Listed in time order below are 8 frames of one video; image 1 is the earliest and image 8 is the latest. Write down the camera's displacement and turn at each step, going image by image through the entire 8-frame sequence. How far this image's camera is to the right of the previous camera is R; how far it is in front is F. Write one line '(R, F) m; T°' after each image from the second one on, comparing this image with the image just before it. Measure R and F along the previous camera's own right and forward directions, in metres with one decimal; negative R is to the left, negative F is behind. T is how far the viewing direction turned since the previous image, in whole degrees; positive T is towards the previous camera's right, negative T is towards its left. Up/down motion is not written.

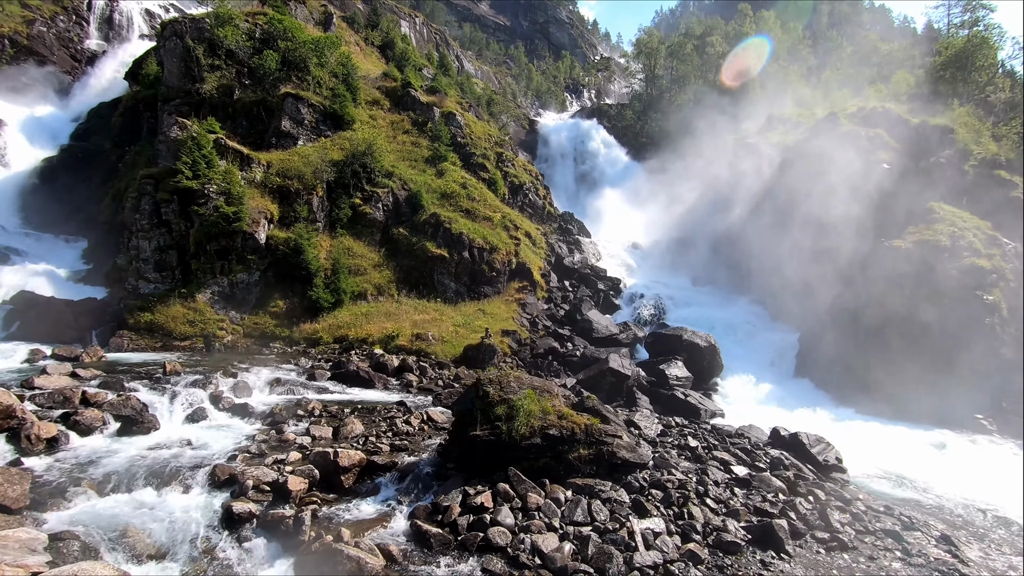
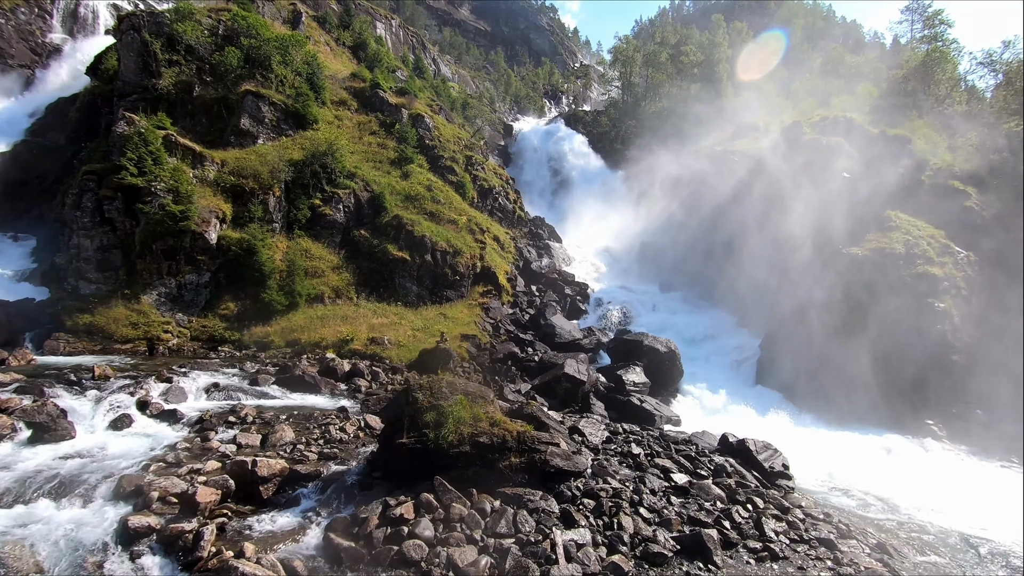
(+1.3, +0.3) m; +2°
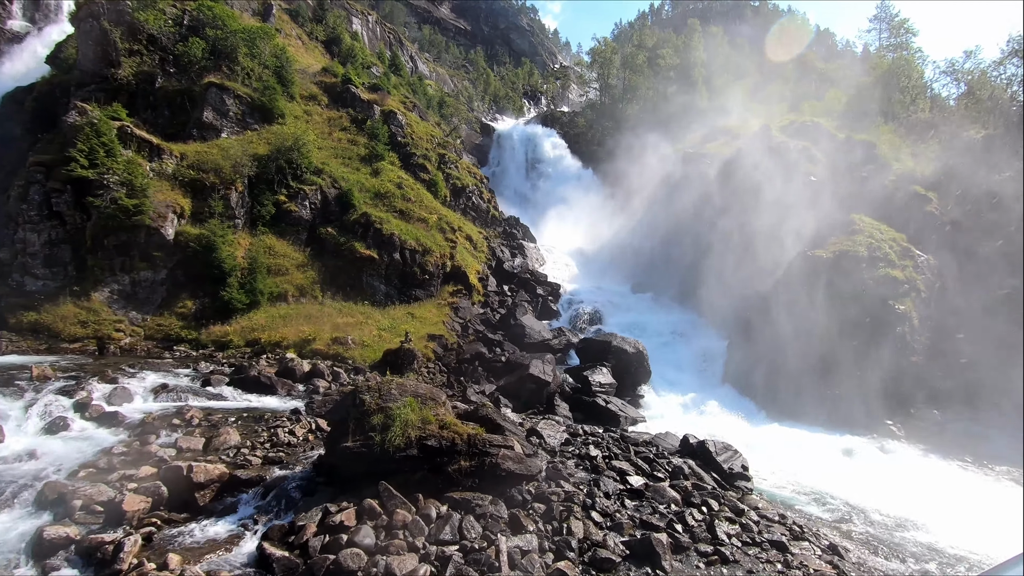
(+0.7, +0.2) m; +2°
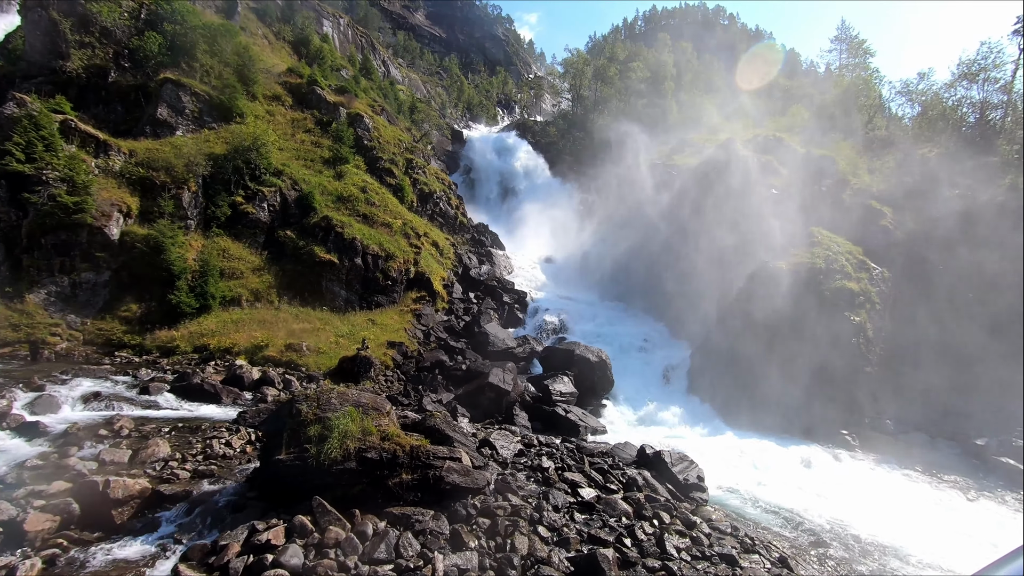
(+0.7, +0.2) m; +3°
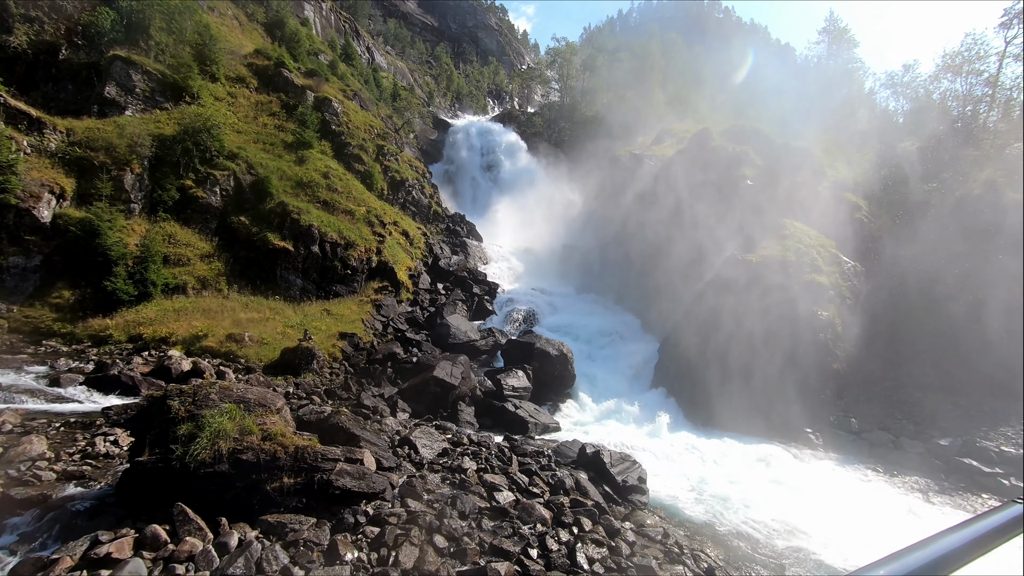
(+2.0, +1.1) m; 0°
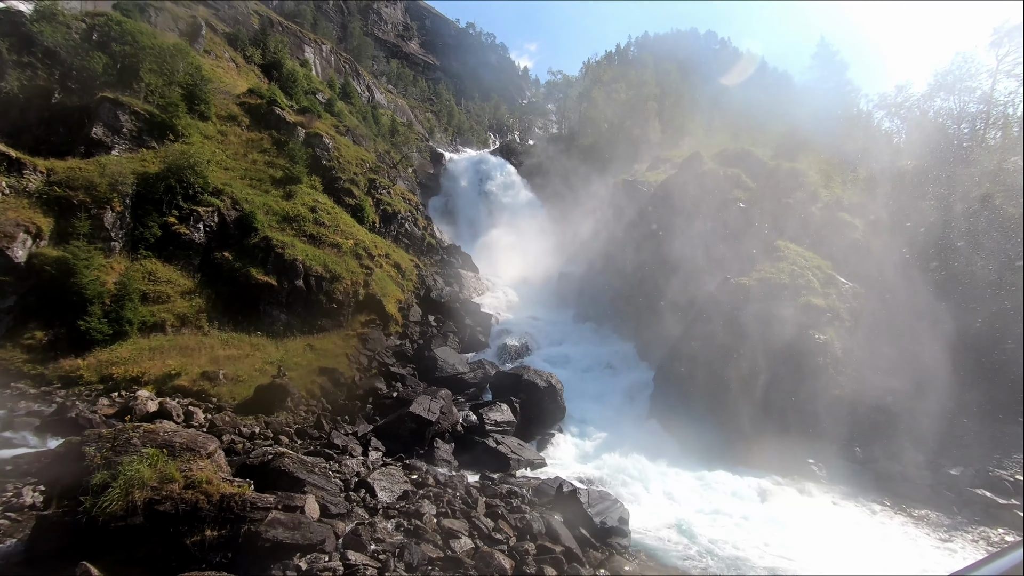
(+1.2, +0.8) m; -1°
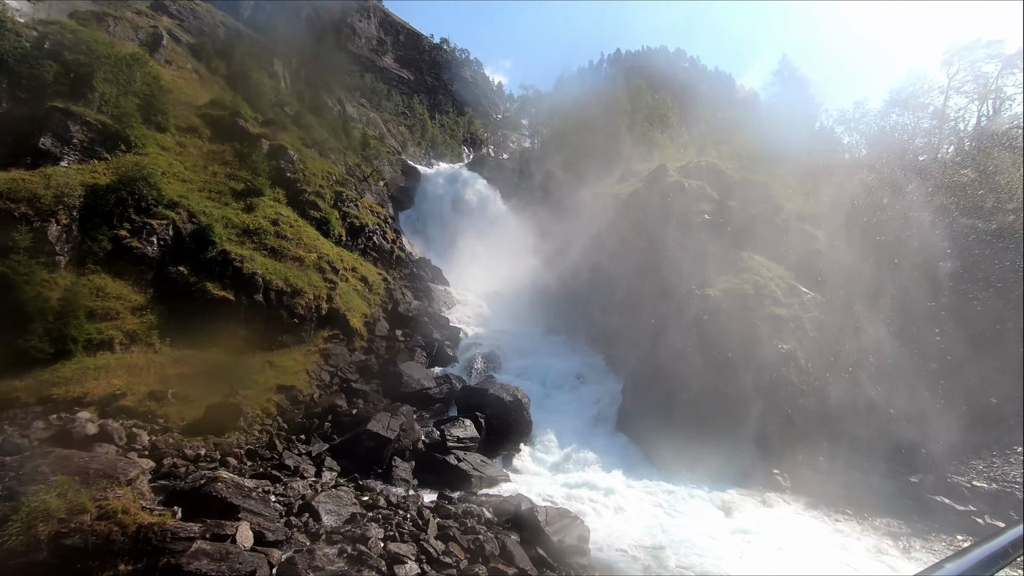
(+0.7, +0.2) m; +2°
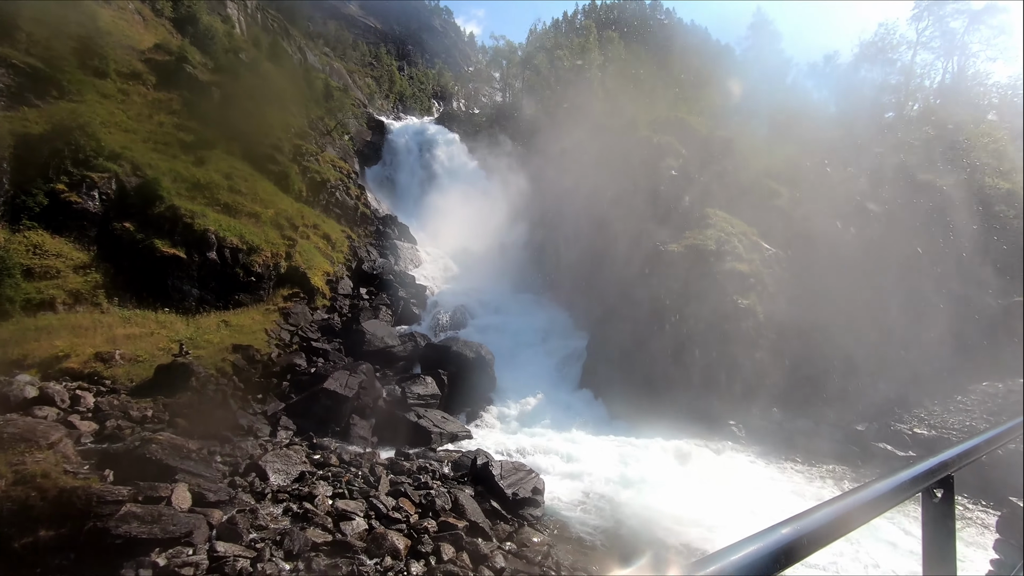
(+0.7, +0.3) m; +3°
